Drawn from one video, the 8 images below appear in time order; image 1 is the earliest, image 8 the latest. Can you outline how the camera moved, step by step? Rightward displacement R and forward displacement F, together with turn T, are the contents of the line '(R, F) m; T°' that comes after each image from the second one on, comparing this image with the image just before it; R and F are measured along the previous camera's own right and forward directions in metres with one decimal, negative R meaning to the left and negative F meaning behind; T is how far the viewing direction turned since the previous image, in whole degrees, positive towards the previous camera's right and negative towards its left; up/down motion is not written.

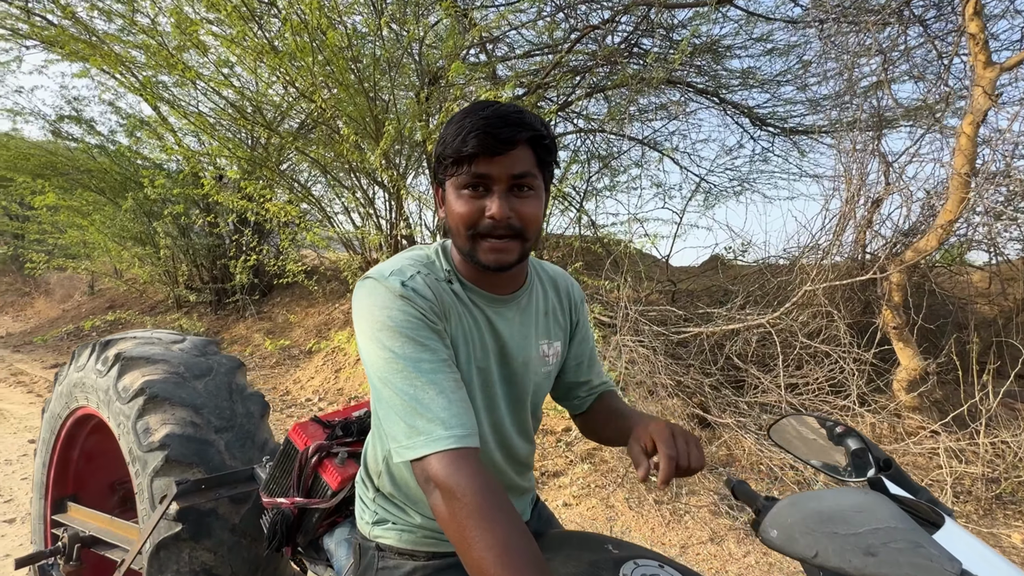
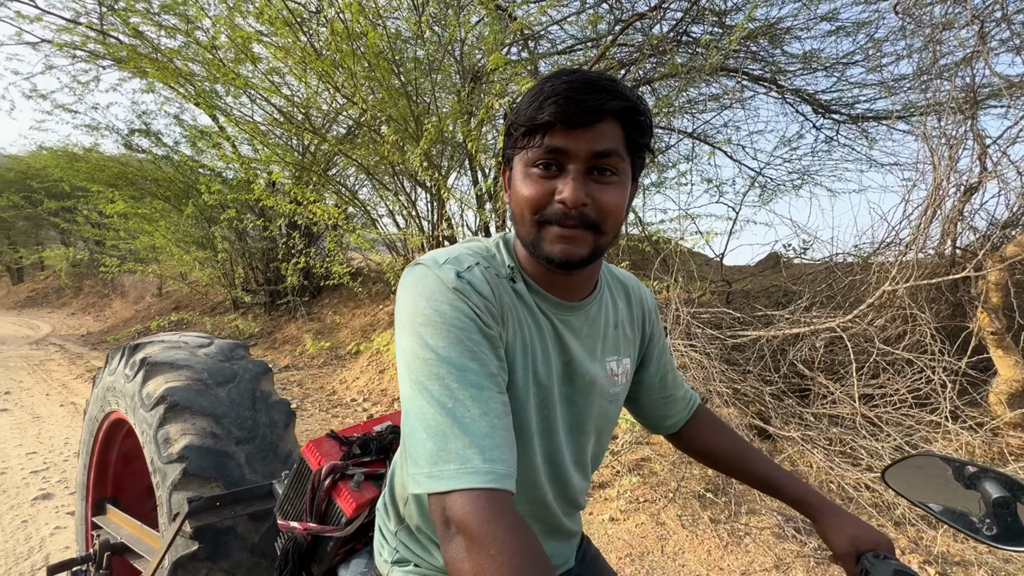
(0.0, +0.2) m; -5°
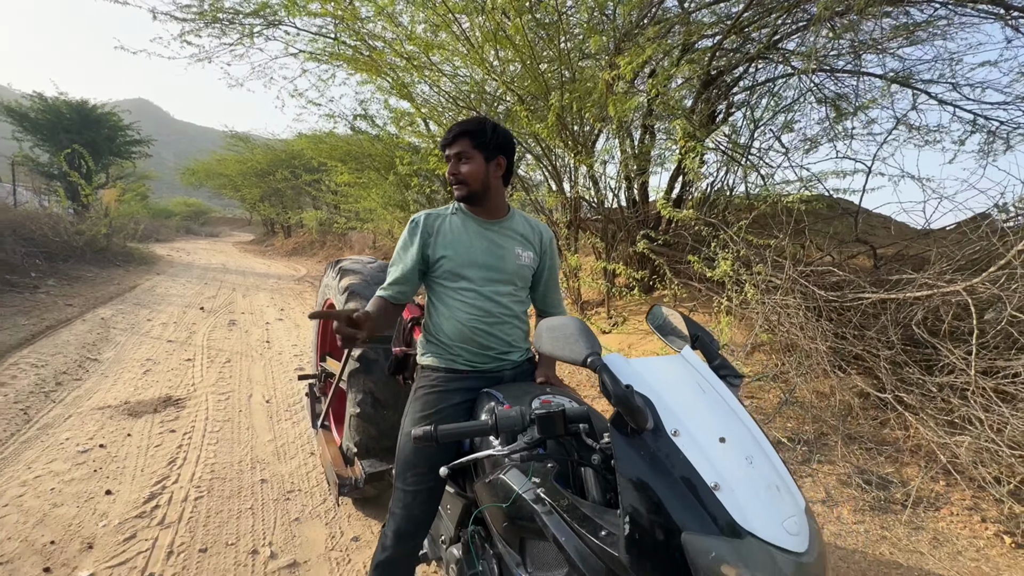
(+0.8, -0.7) m; -21°
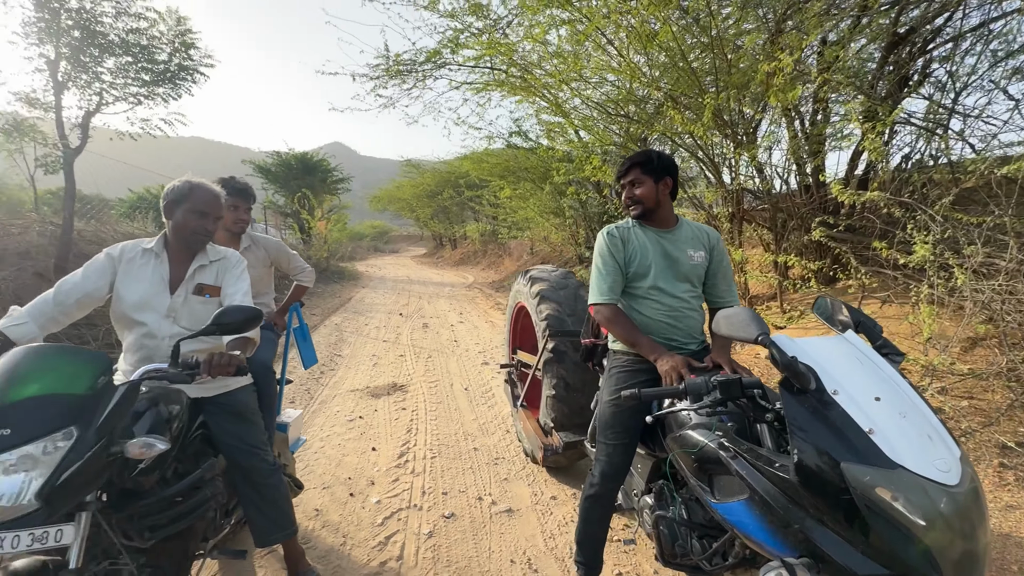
(-0.1, -0.5) m; -18°
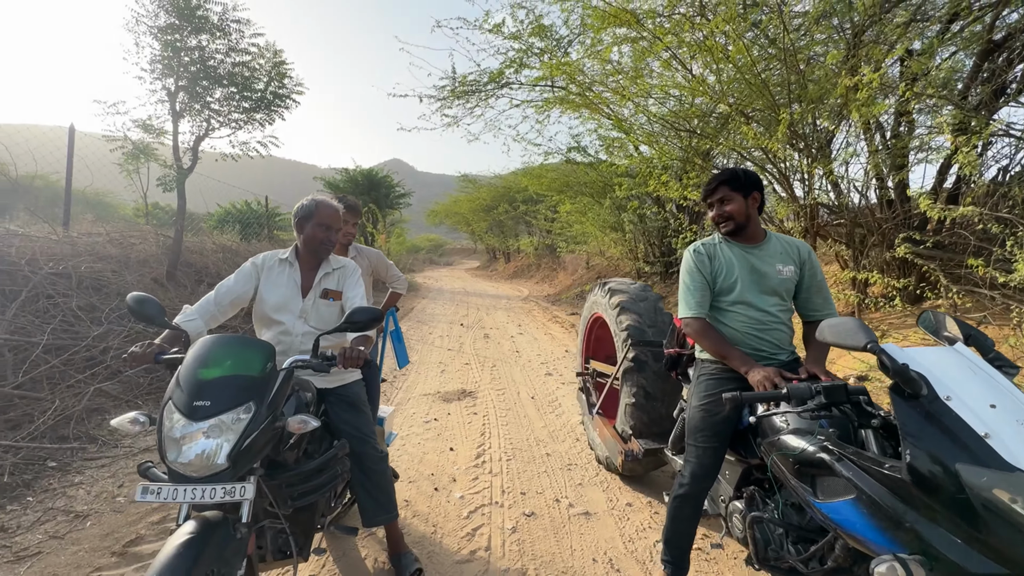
(-0.2, -0.2) m; -6°
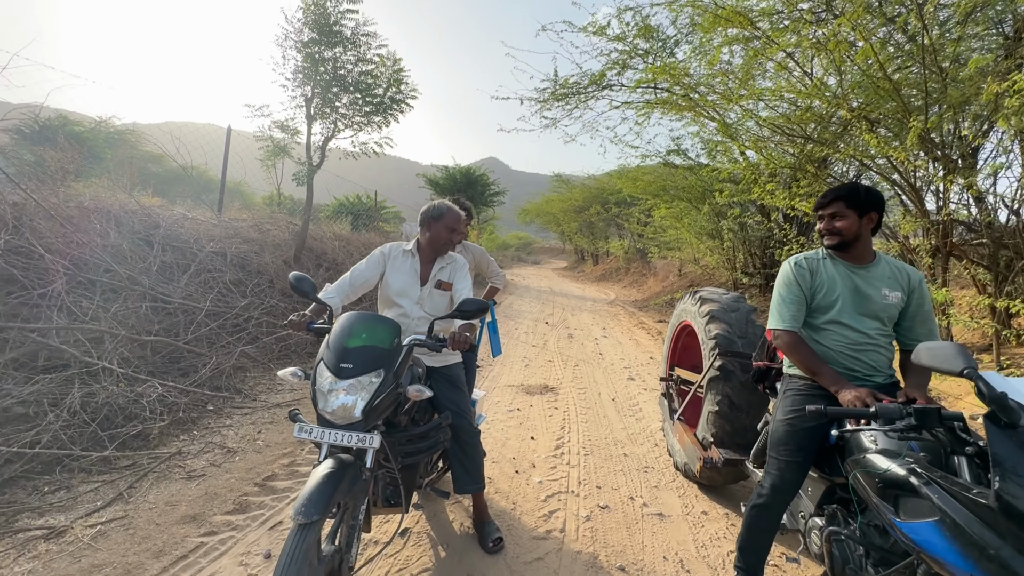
(0.0, -0.2) m; -10°
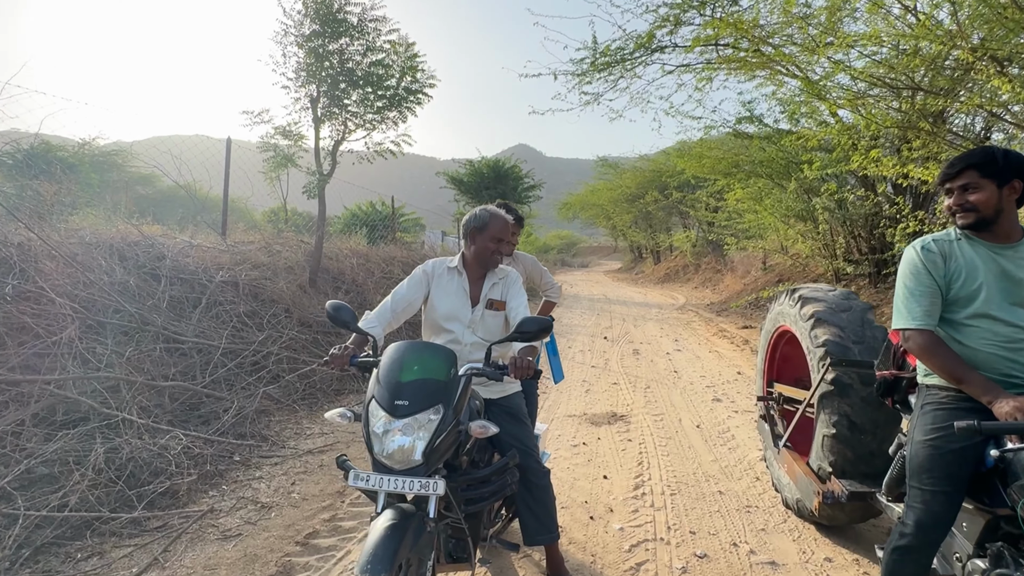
(-0.2, +0.4) m; -3°
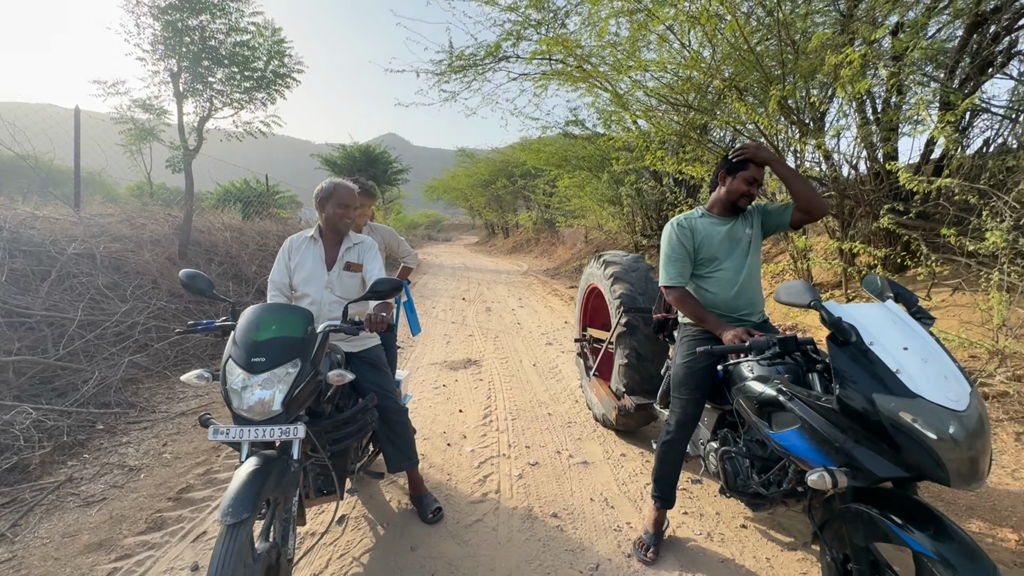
(+0.1, -0.4) m; +13°
